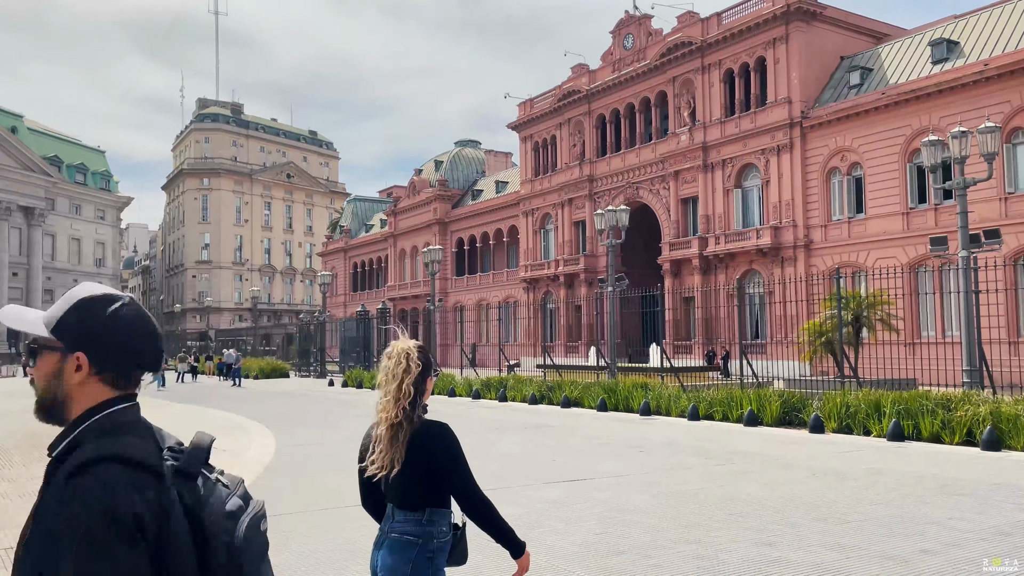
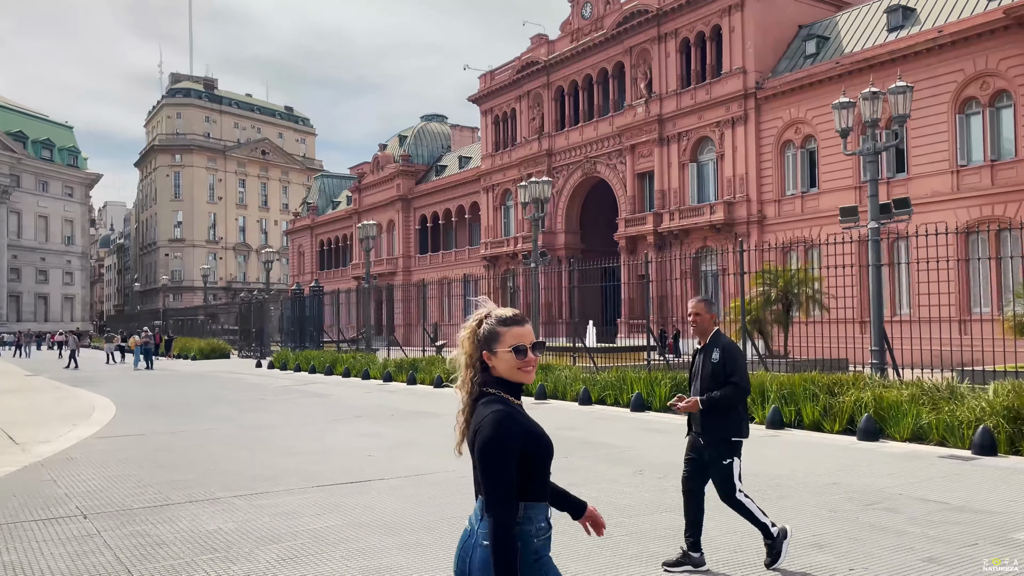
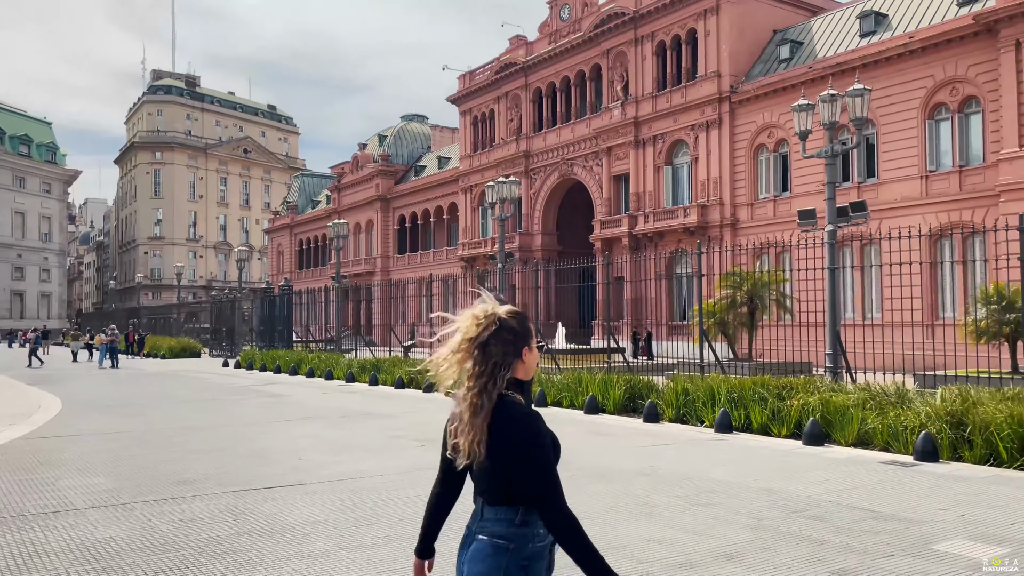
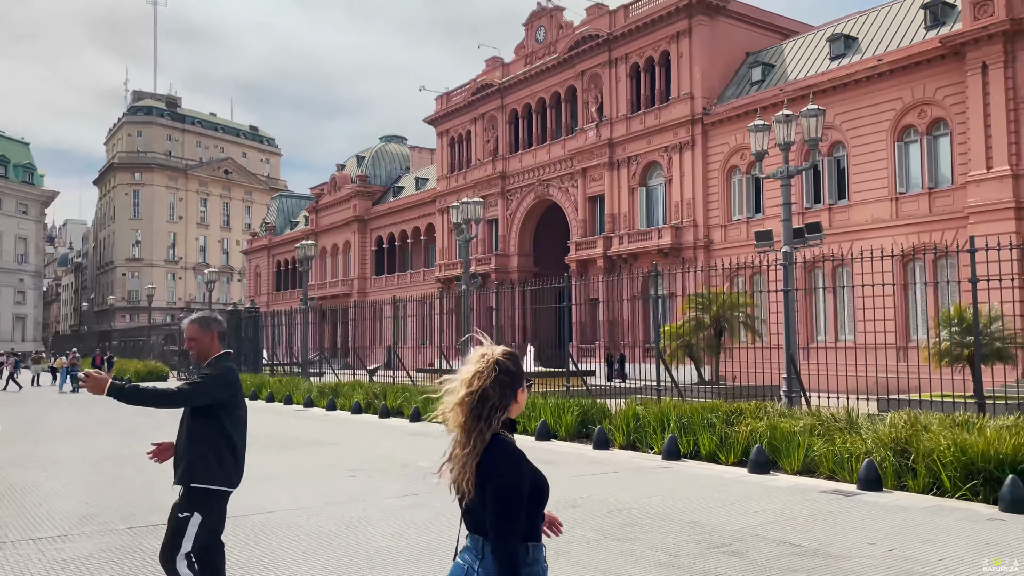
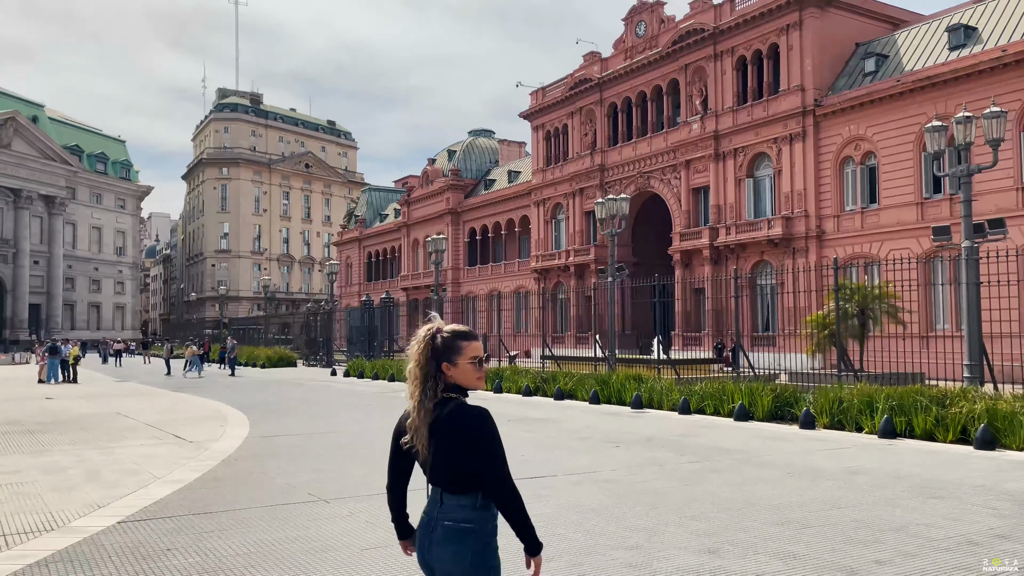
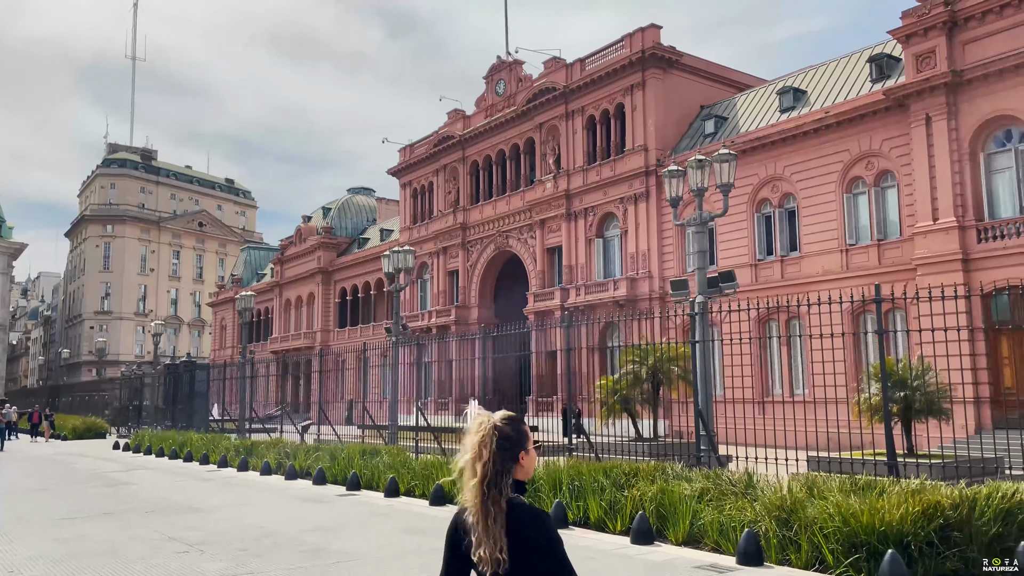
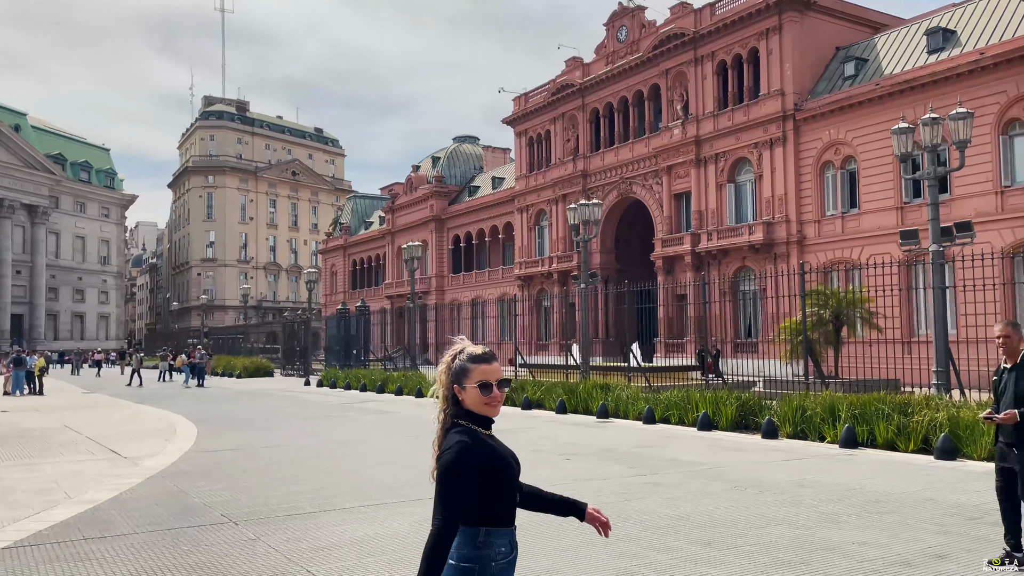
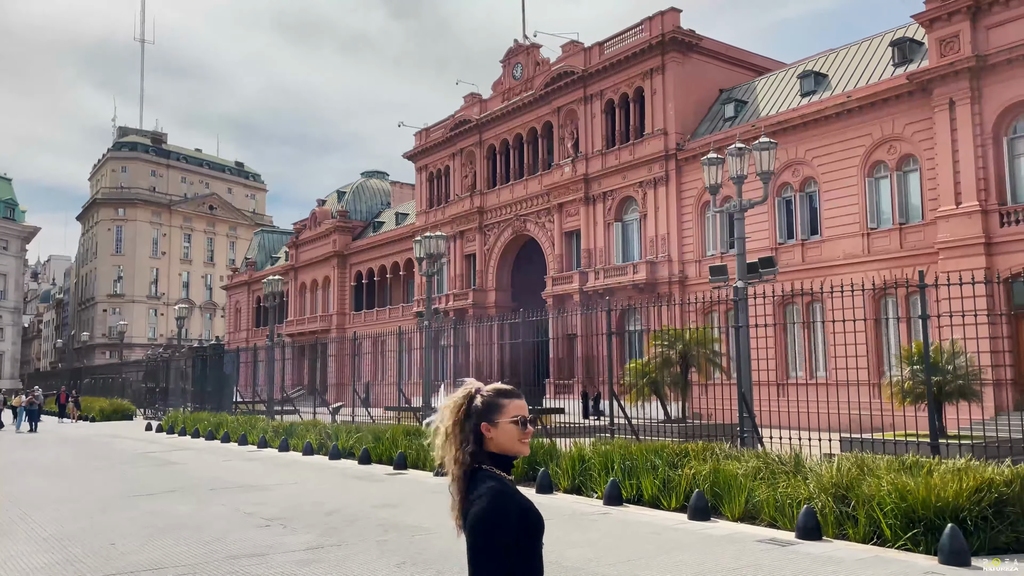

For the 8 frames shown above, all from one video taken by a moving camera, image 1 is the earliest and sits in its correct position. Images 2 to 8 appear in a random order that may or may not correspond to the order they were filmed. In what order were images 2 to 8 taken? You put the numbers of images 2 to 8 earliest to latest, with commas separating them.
5, 7, 2, 3, 4, 8, 6
